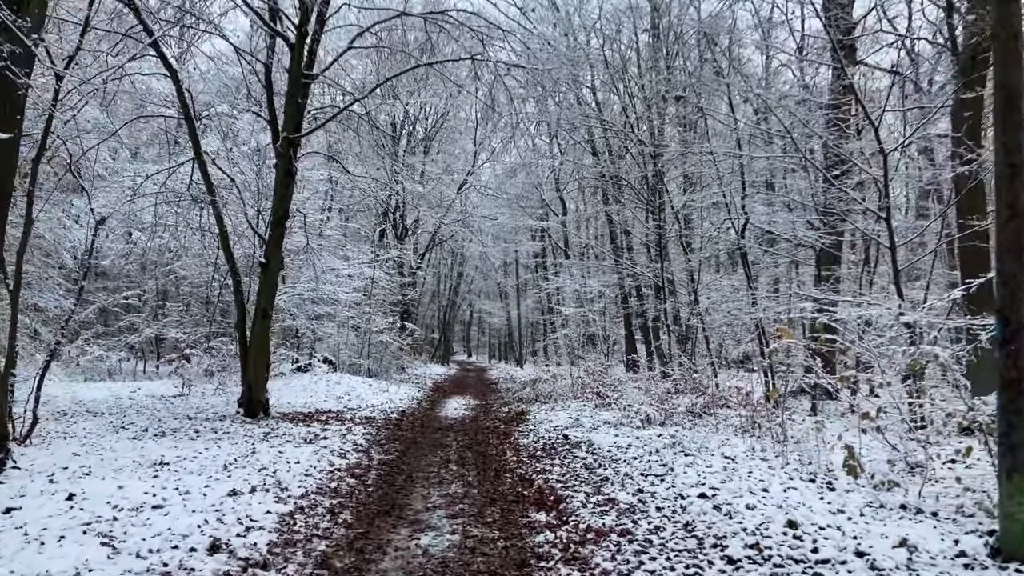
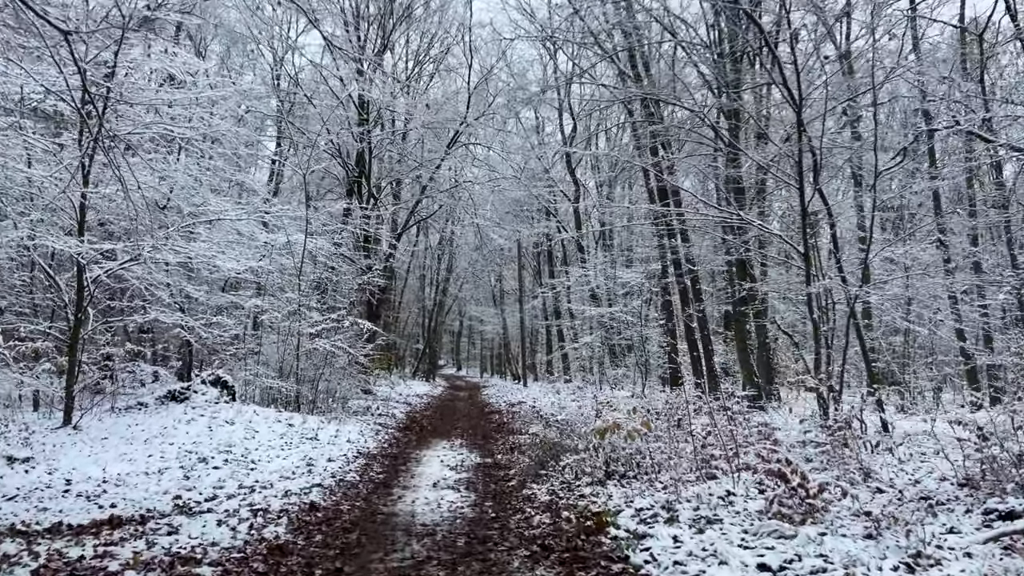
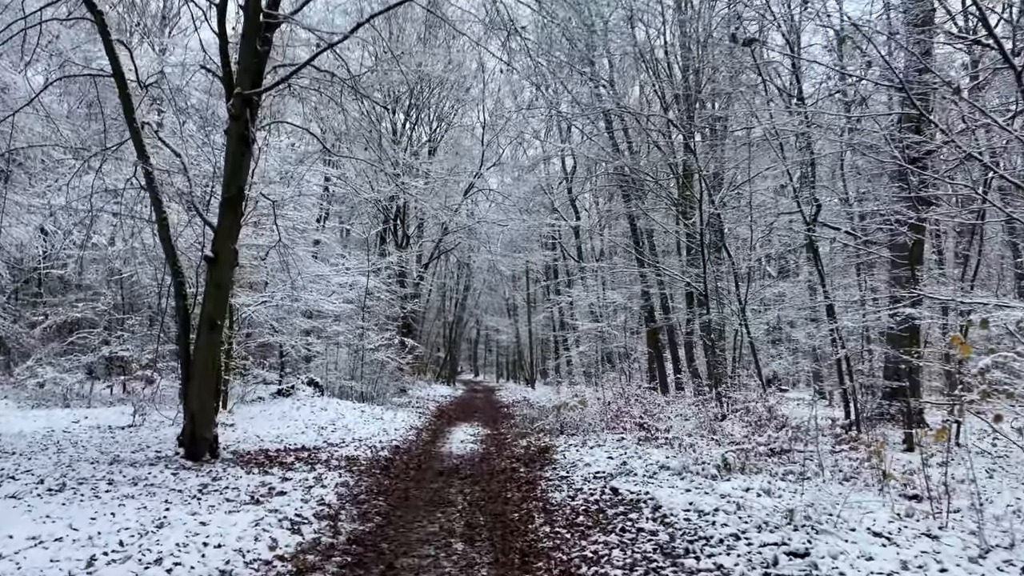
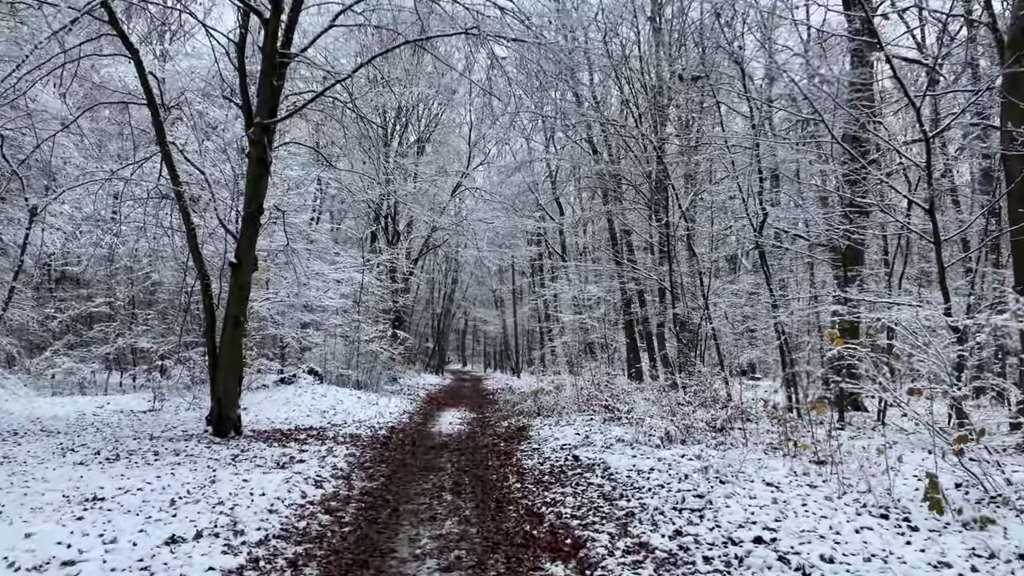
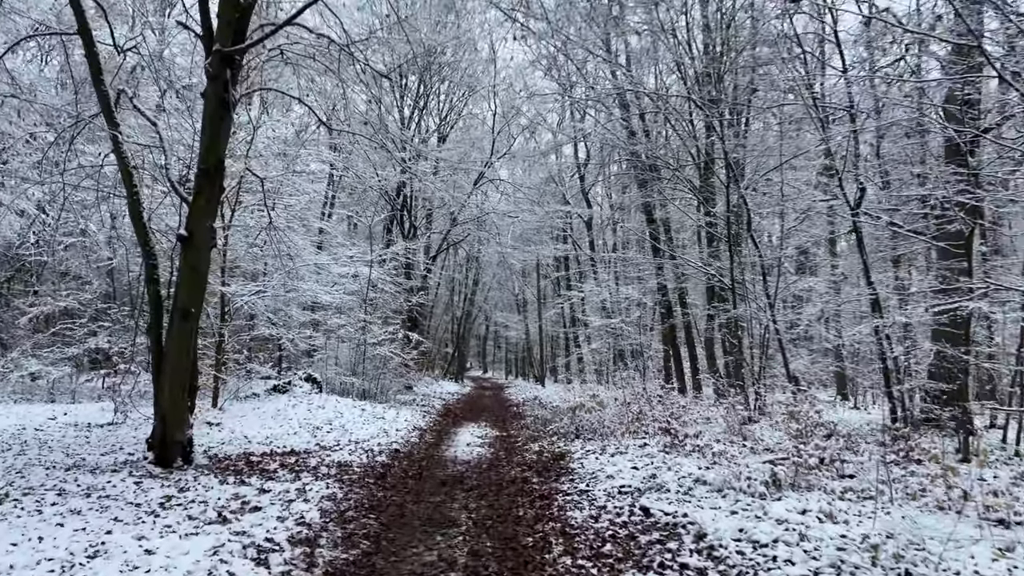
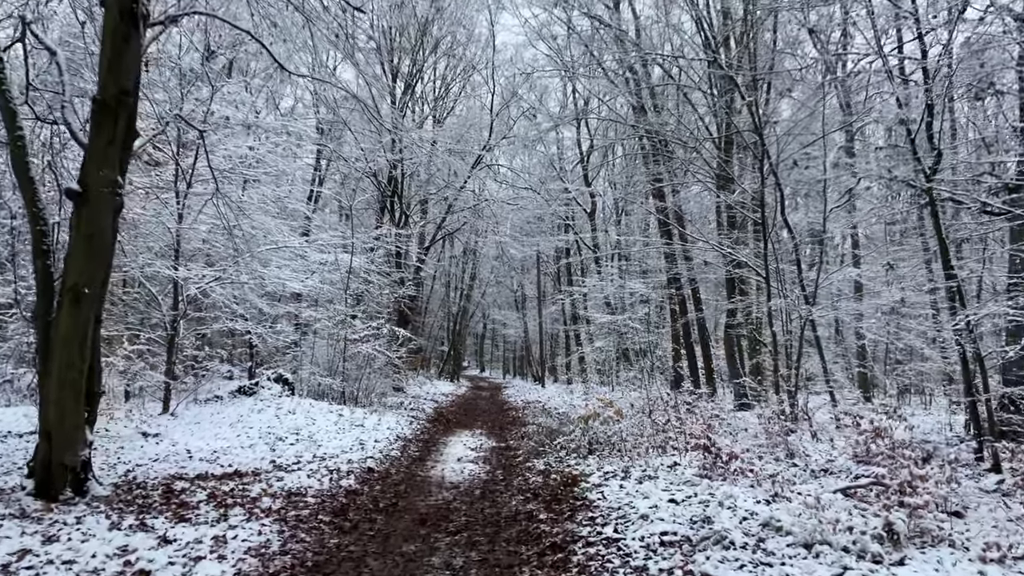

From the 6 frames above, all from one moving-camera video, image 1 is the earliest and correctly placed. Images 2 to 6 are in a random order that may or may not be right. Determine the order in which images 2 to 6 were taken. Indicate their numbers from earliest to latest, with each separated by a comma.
4, 3, 5, 6, 2
